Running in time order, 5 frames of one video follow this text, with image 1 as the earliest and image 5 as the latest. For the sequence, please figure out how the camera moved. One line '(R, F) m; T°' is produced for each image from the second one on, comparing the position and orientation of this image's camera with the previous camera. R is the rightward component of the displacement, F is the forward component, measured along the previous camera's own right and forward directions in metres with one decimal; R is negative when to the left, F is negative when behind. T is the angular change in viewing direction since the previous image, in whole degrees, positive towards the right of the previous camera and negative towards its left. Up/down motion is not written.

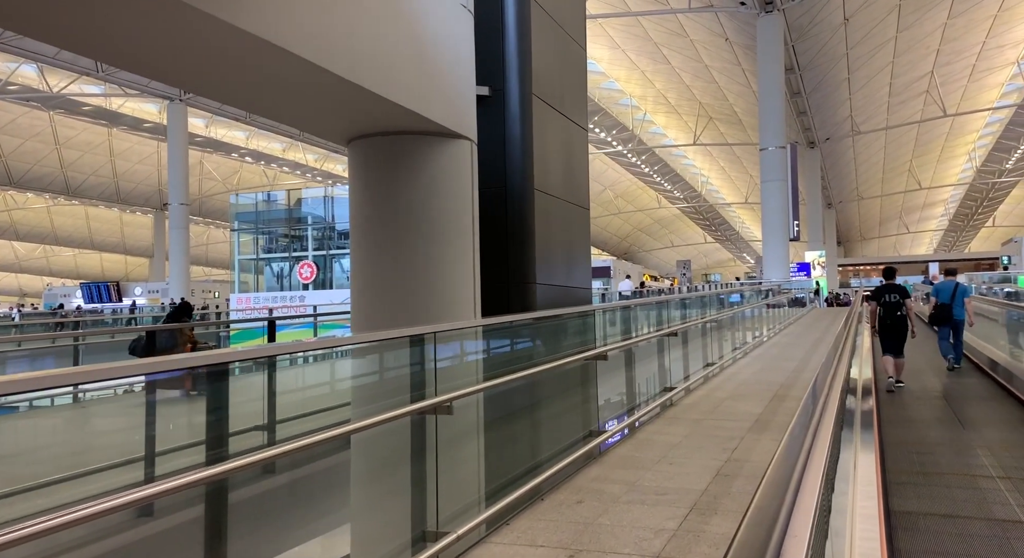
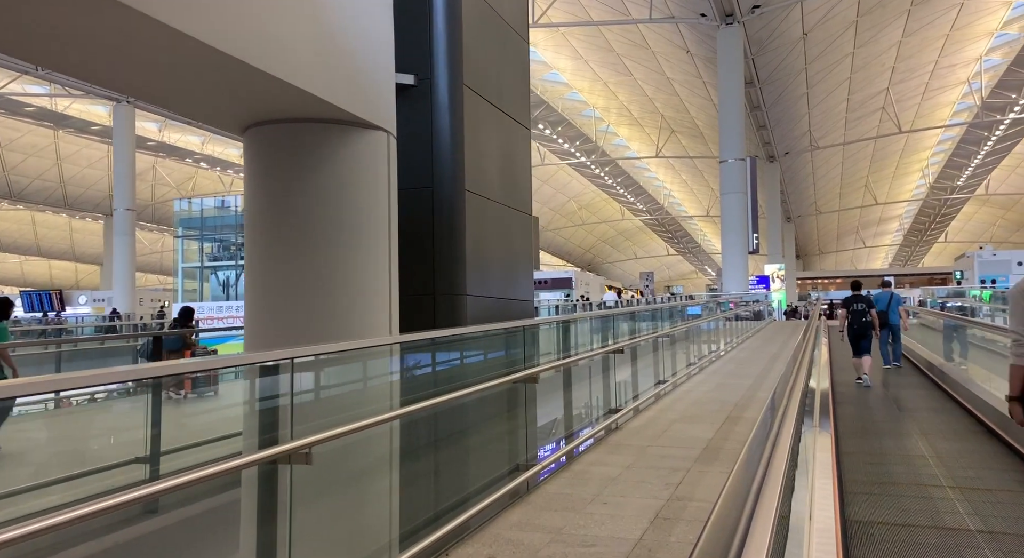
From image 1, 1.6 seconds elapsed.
(+0.3, +0.6) m; +3°
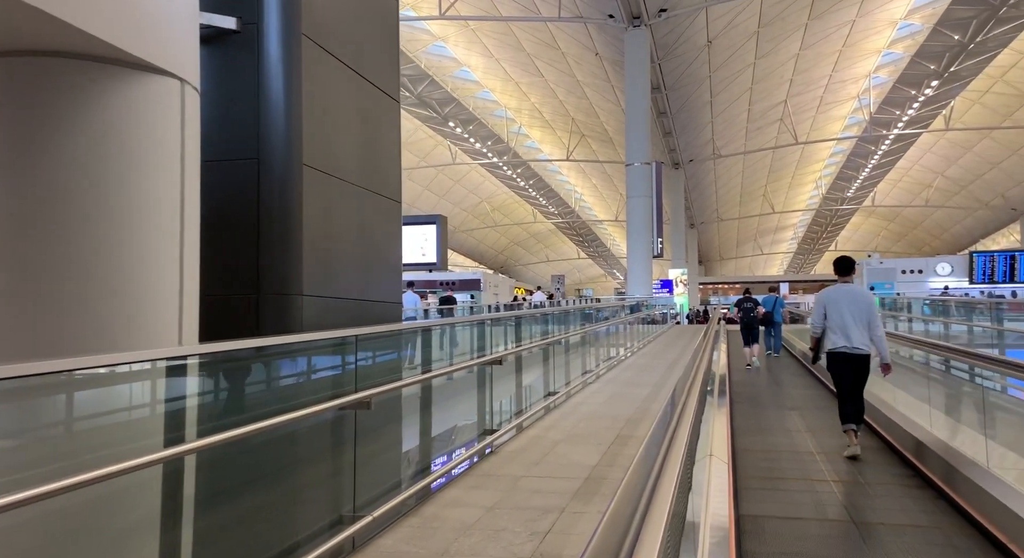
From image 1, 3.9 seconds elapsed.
(+0.4, +0.9) m; +7°
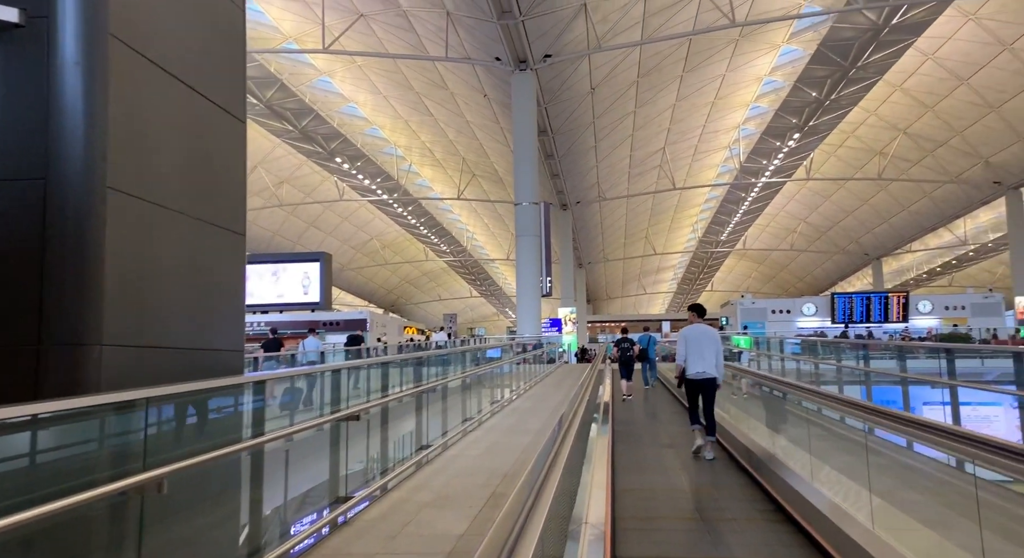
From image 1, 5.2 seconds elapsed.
(+0.2, +0.5) m; +9°
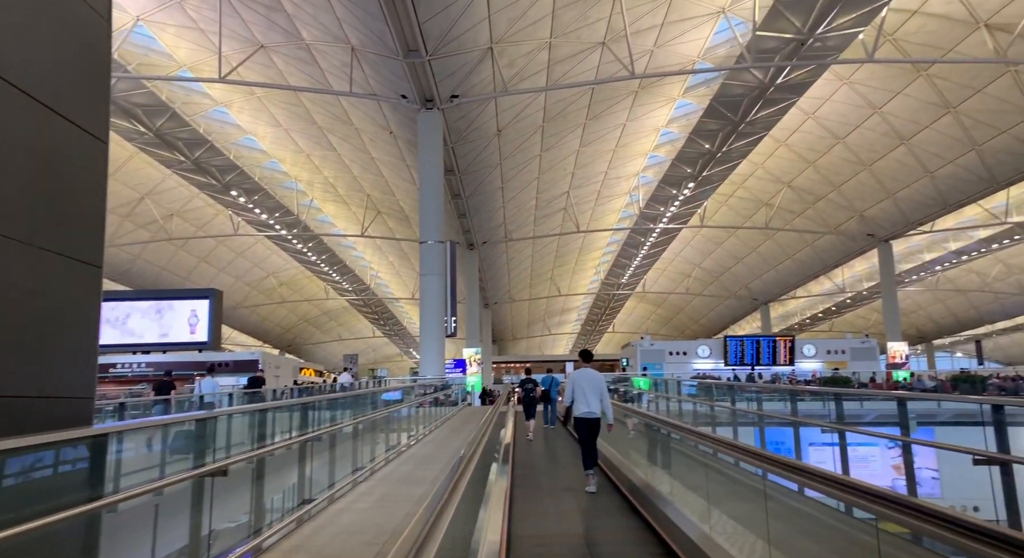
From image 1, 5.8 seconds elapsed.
(+0.1, +0.3) m; +8°
